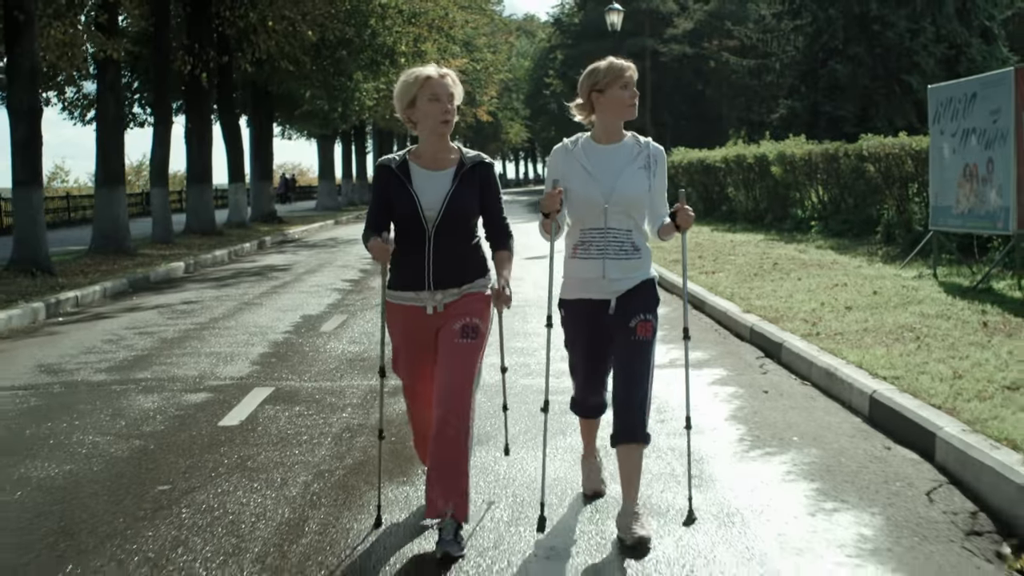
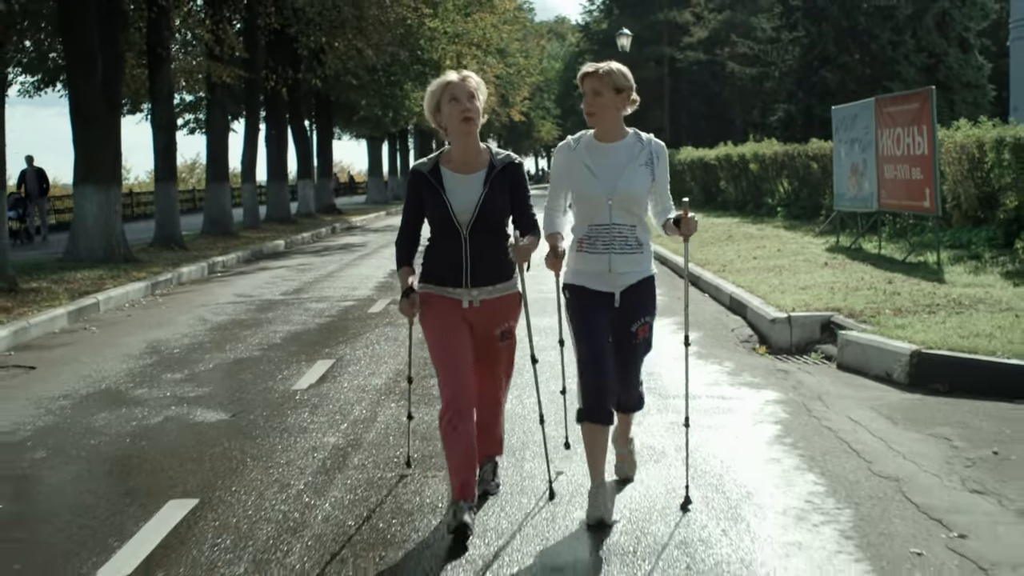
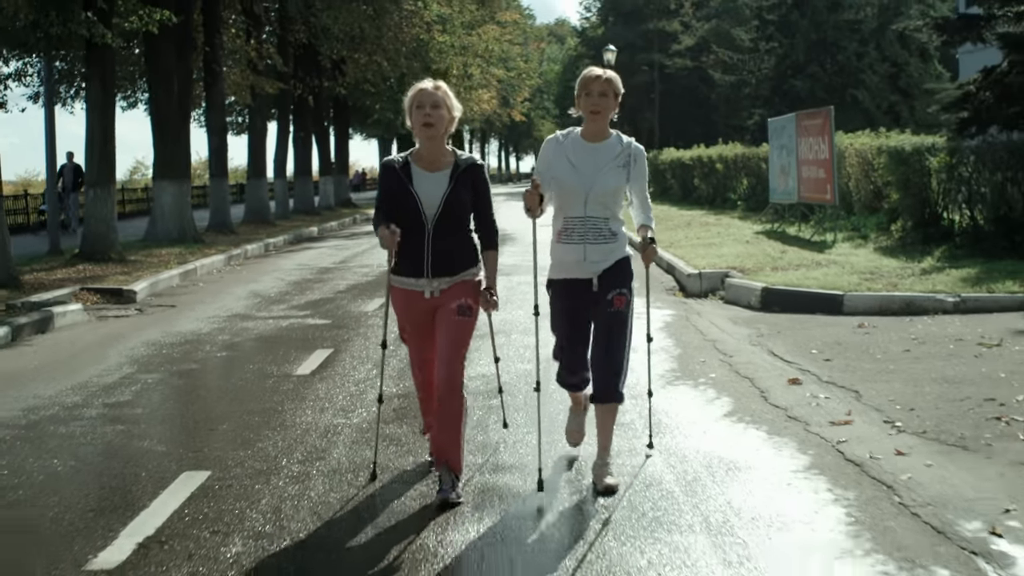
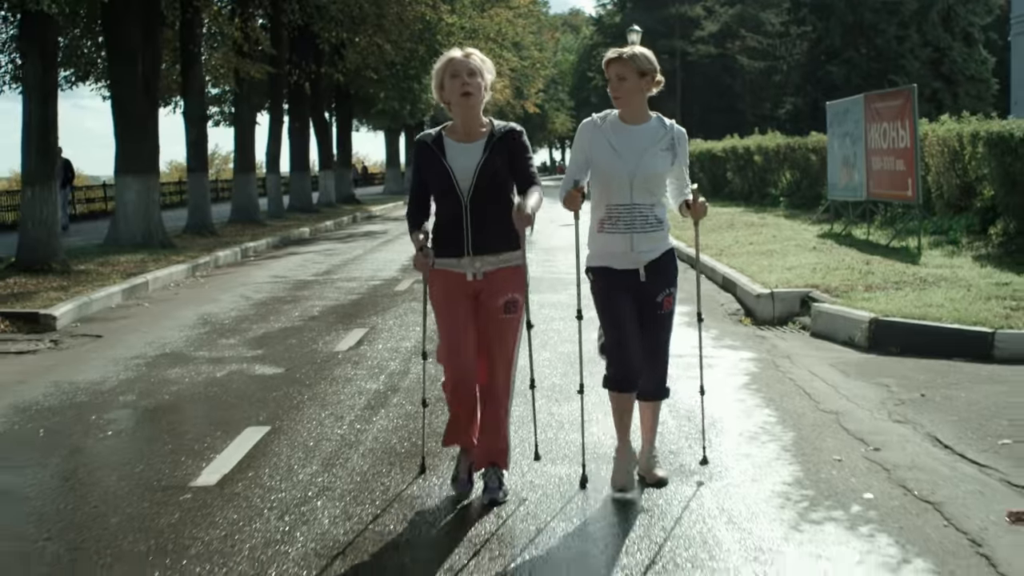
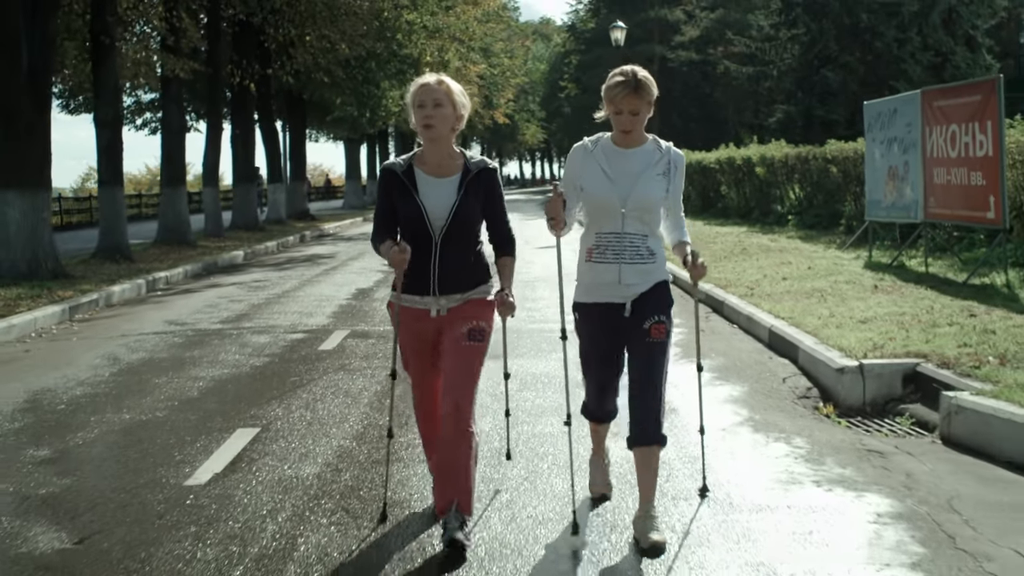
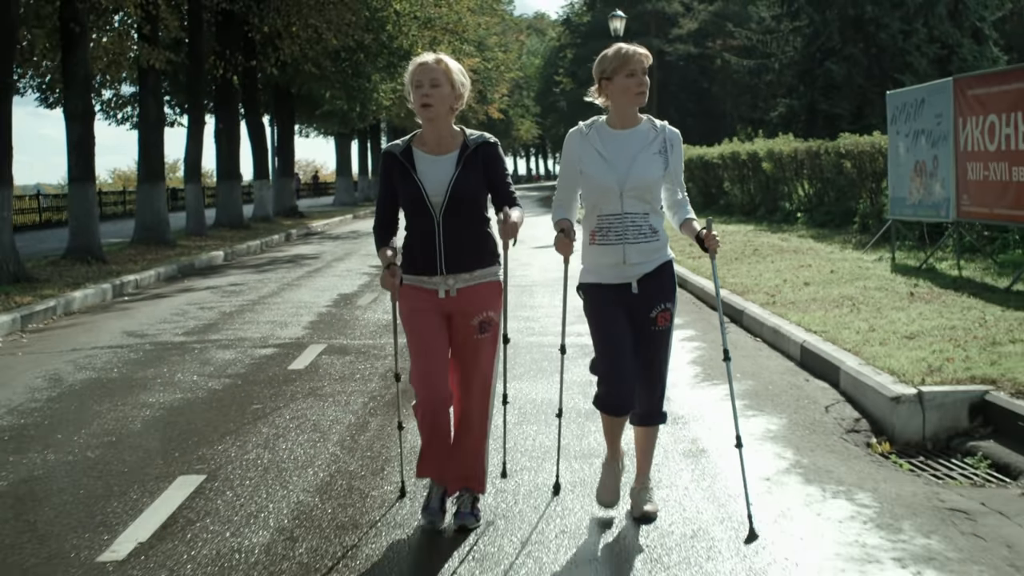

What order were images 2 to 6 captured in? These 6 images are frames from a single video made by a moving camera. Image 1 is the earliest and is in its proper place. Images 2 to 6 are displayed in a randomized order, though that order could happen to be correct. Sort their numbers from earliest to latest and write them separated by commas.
6, 5, 2, 4, 3
